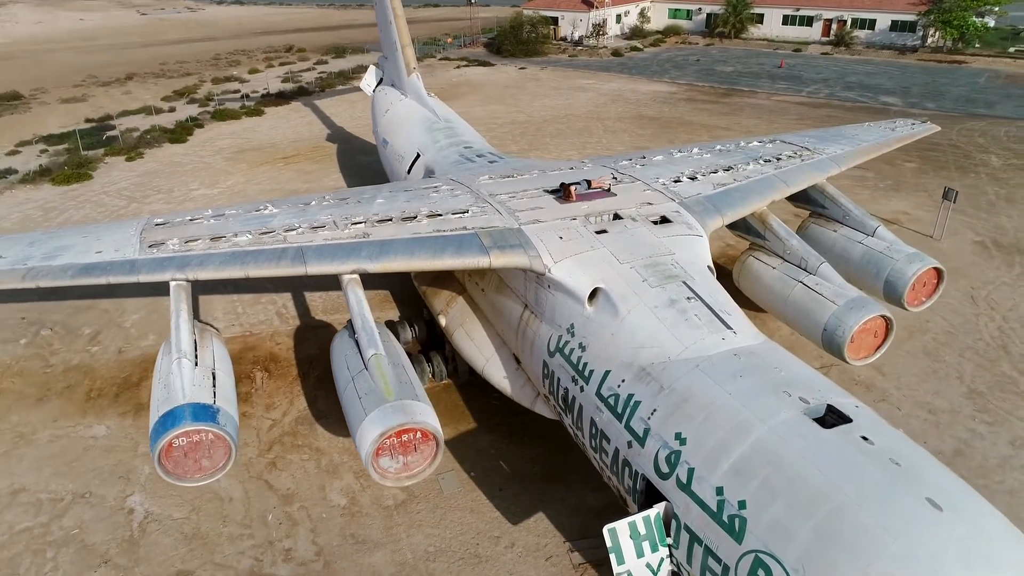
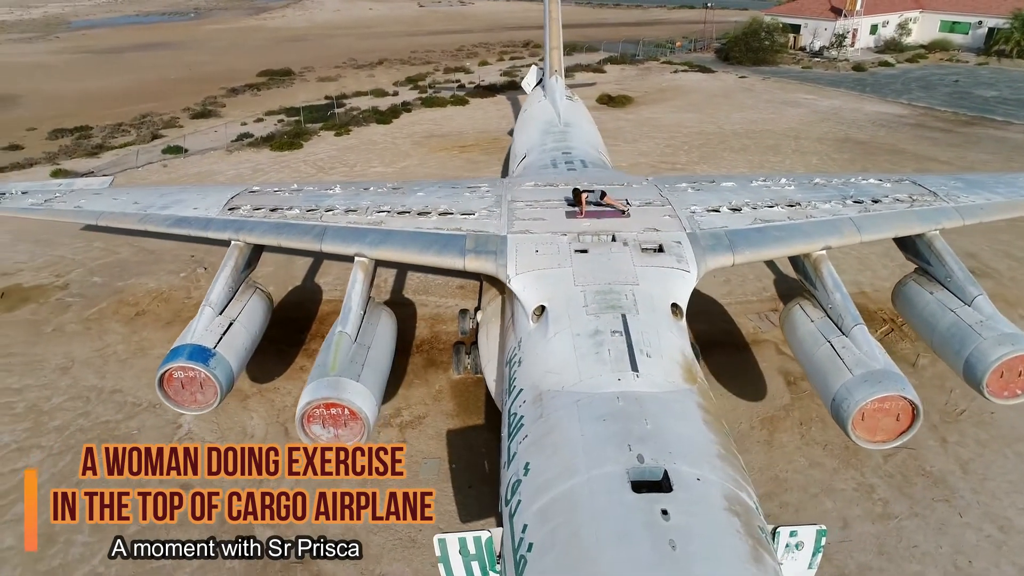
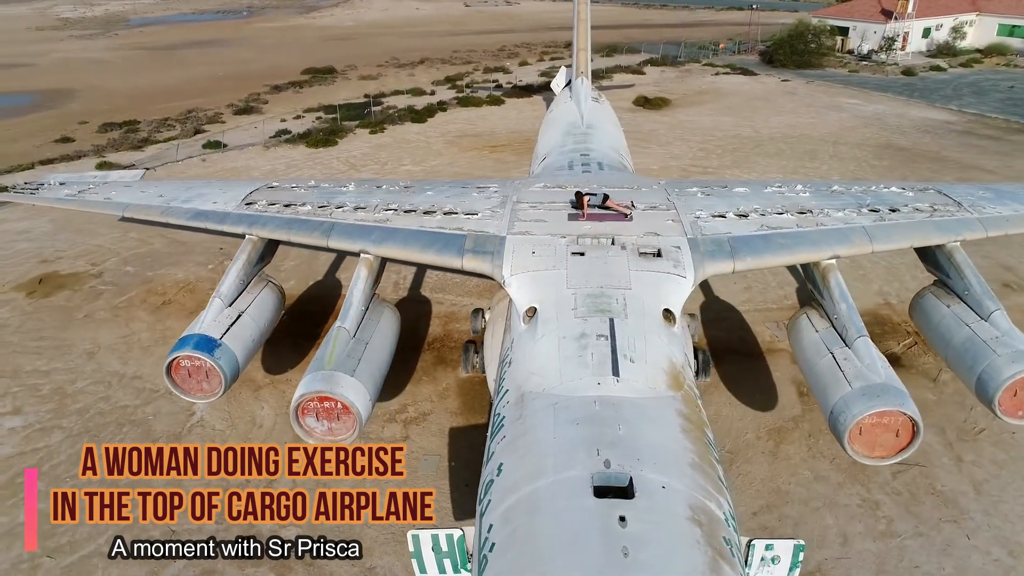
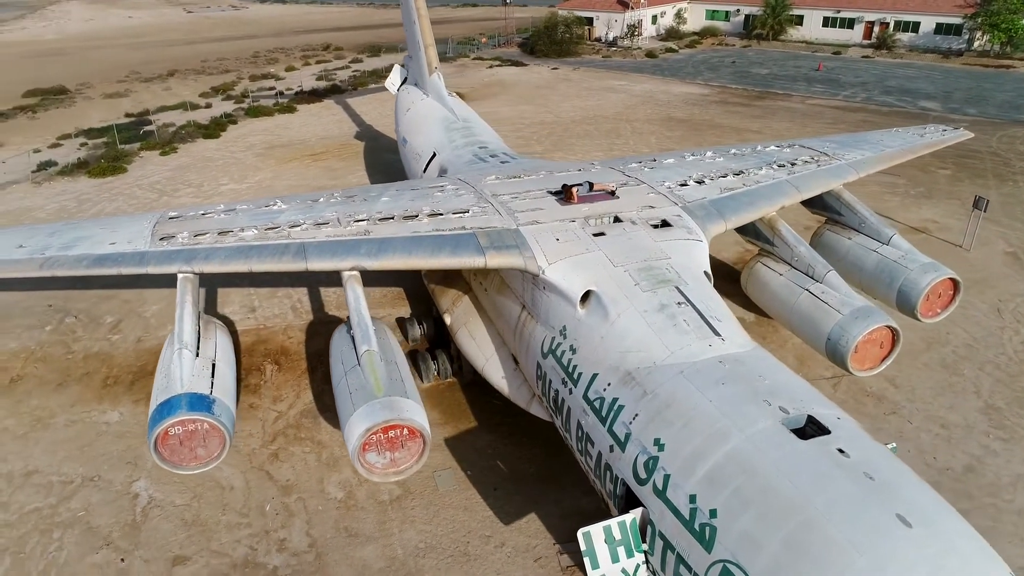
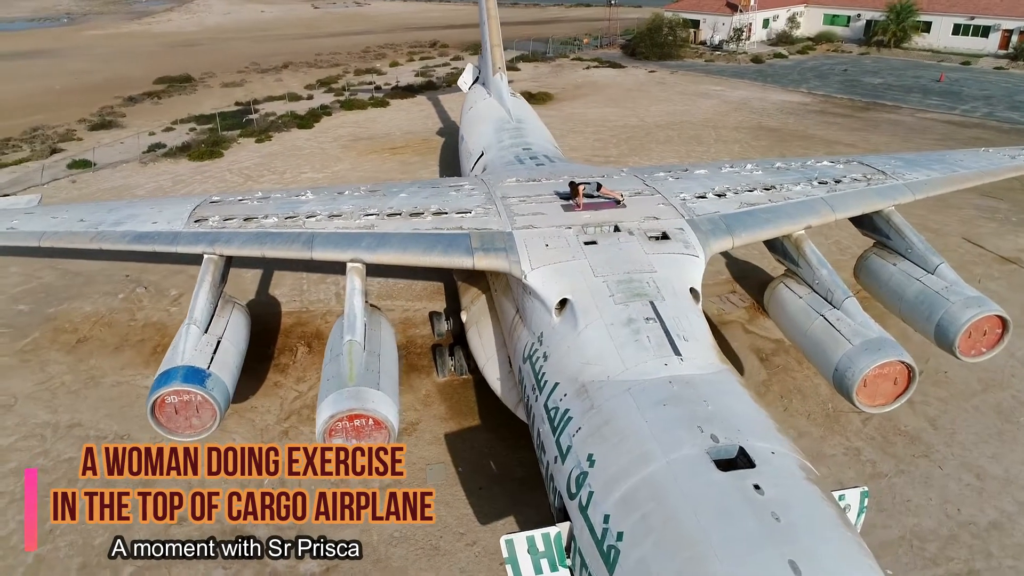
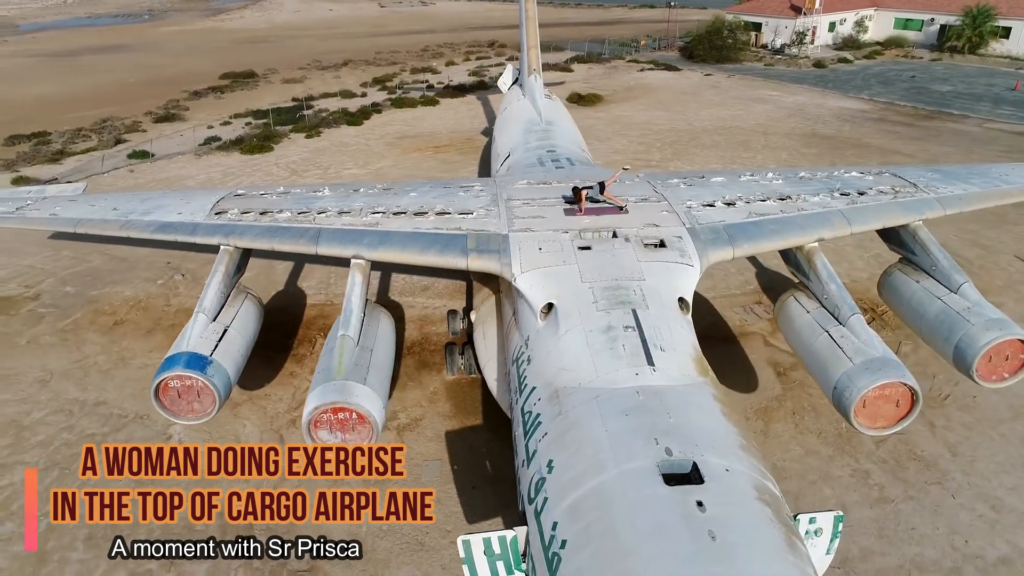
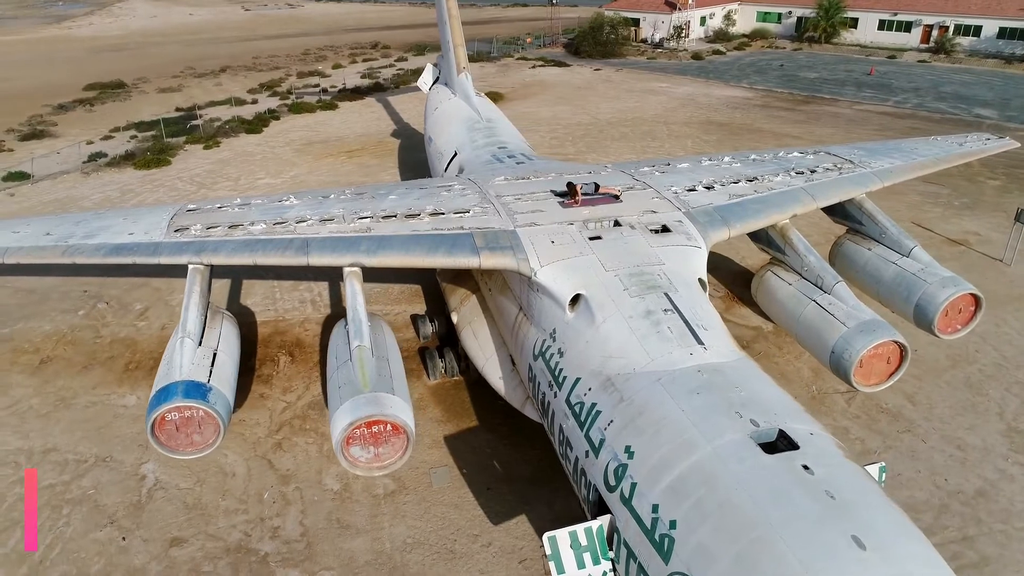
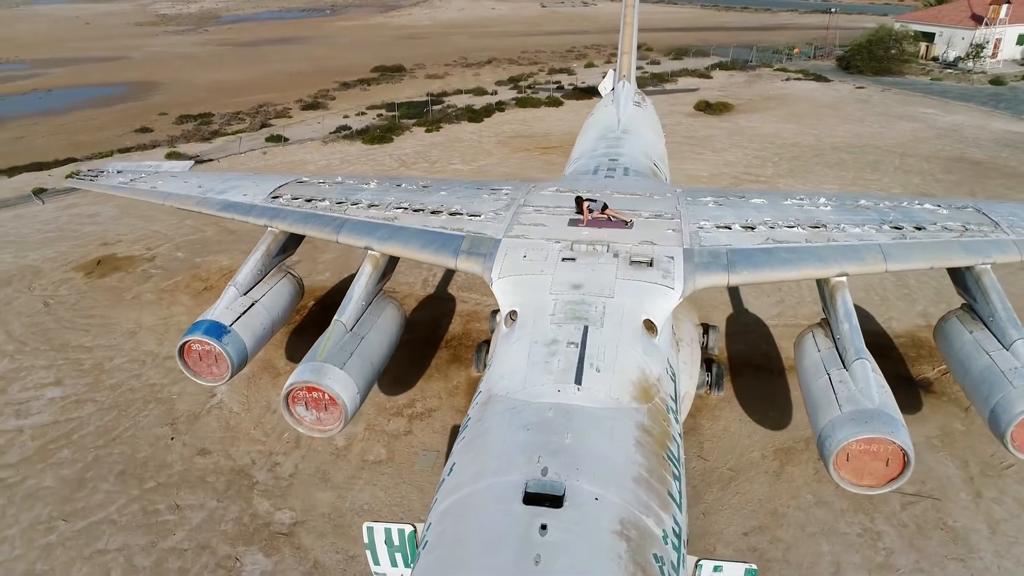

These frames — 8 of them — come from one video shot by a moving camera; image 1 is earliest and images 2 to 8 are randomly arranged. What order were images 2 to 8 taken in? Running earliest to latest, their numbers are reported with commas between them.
4, 7, 5, 6, 2, 3, 8
